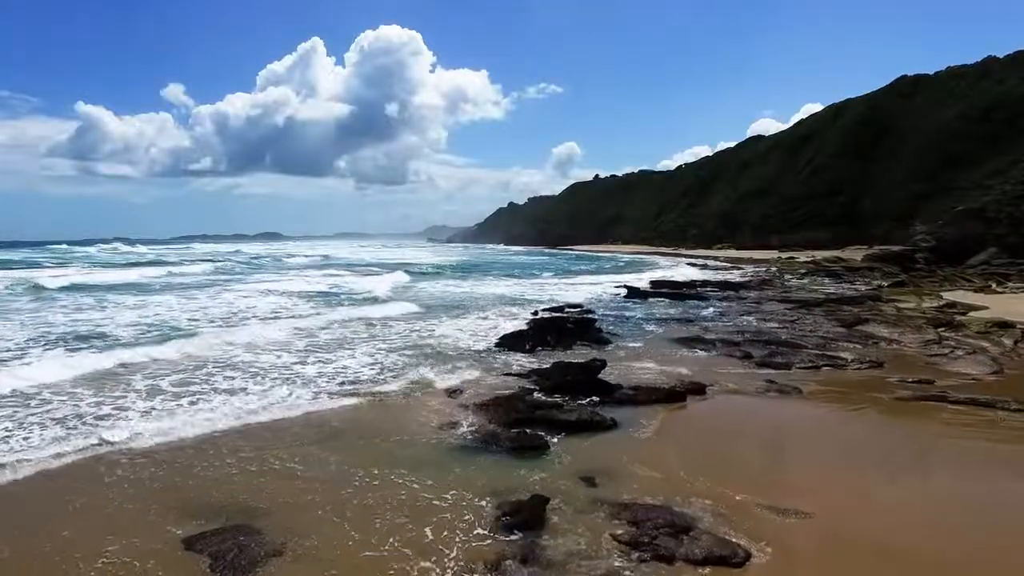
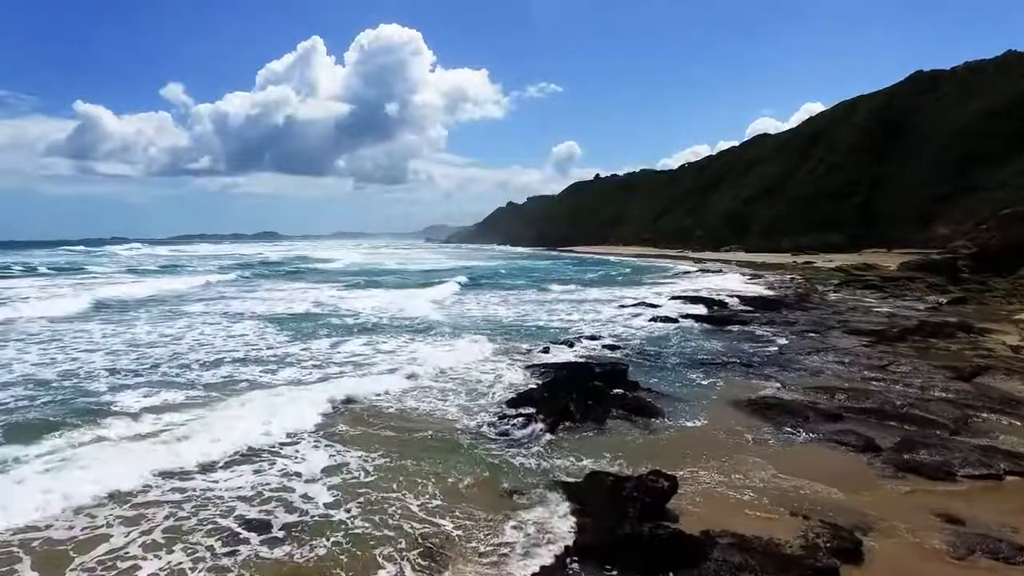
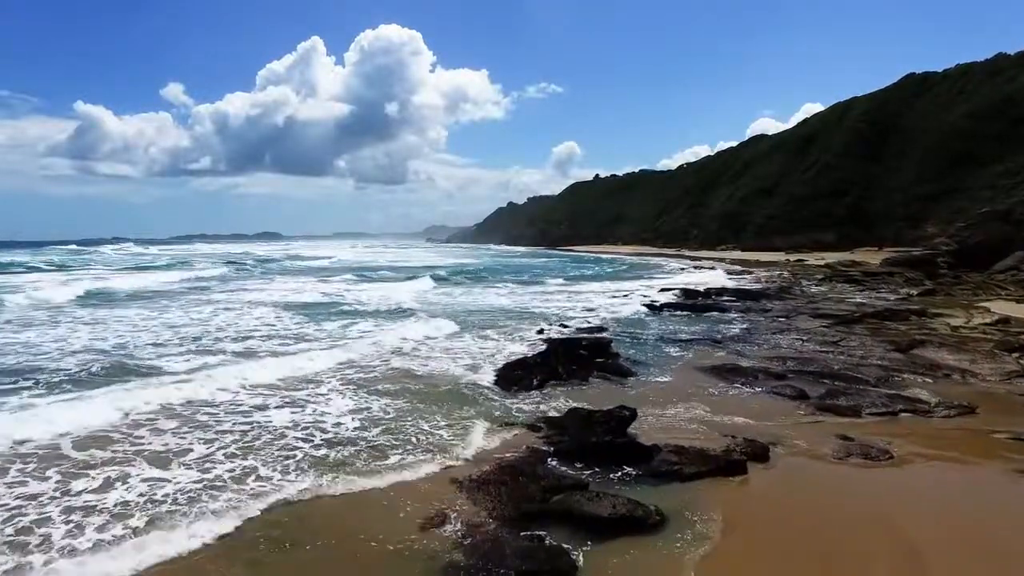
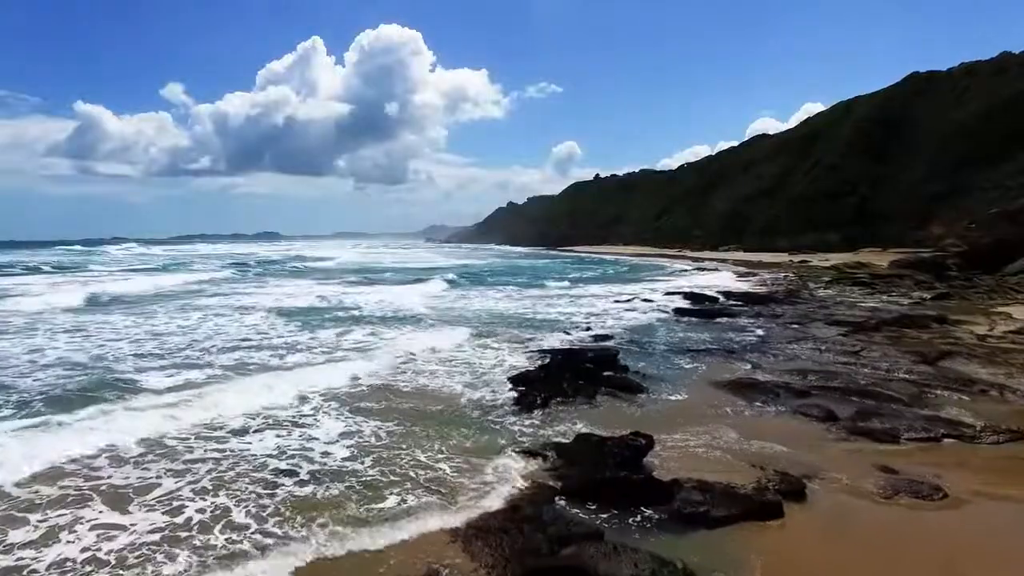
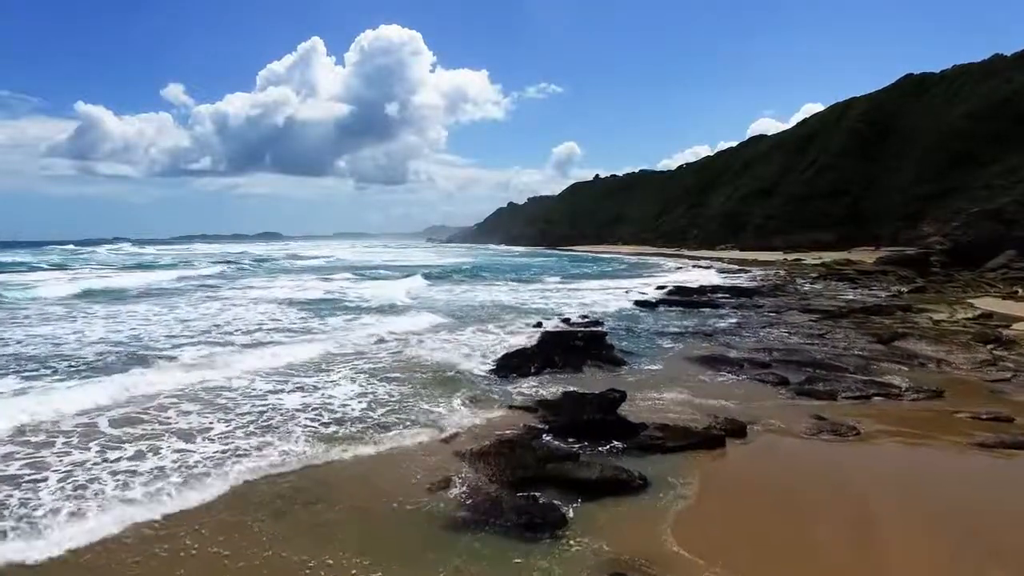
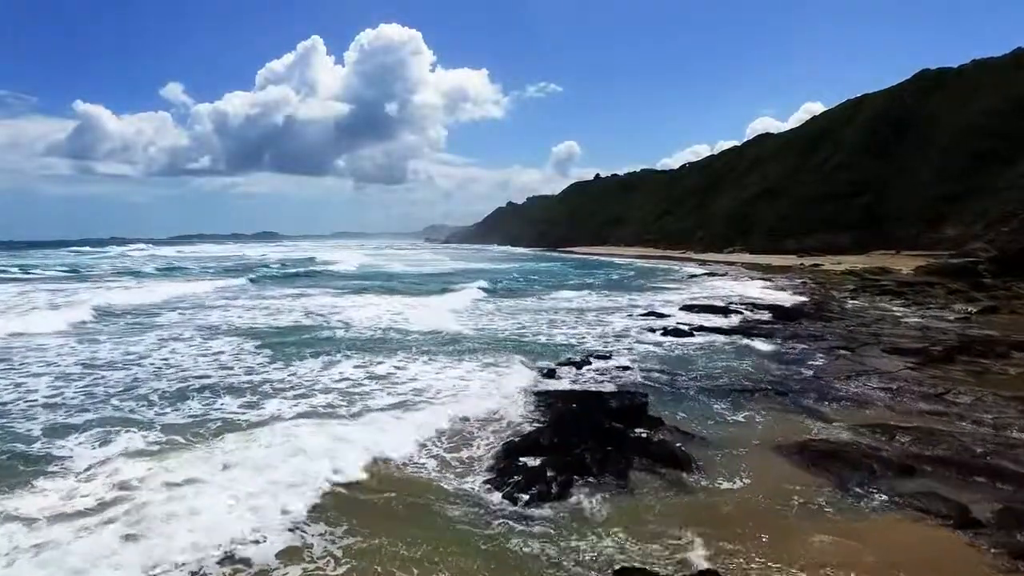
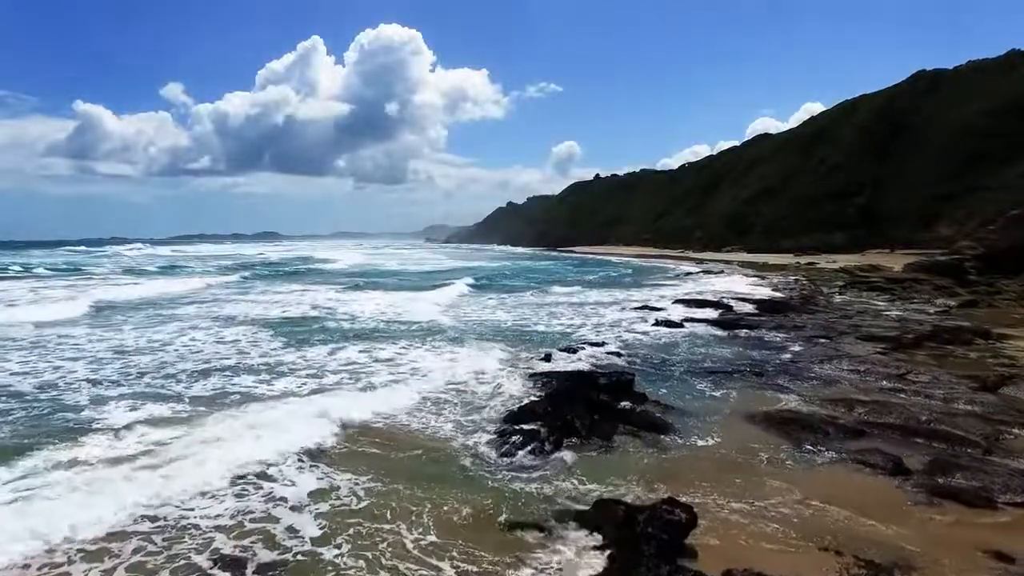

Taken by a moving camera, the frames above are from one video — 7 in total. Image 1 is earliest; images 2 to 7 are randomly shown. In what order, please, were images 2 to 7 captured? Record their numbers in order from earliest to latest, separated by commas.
5, 3, 4, 2, 7, 6
